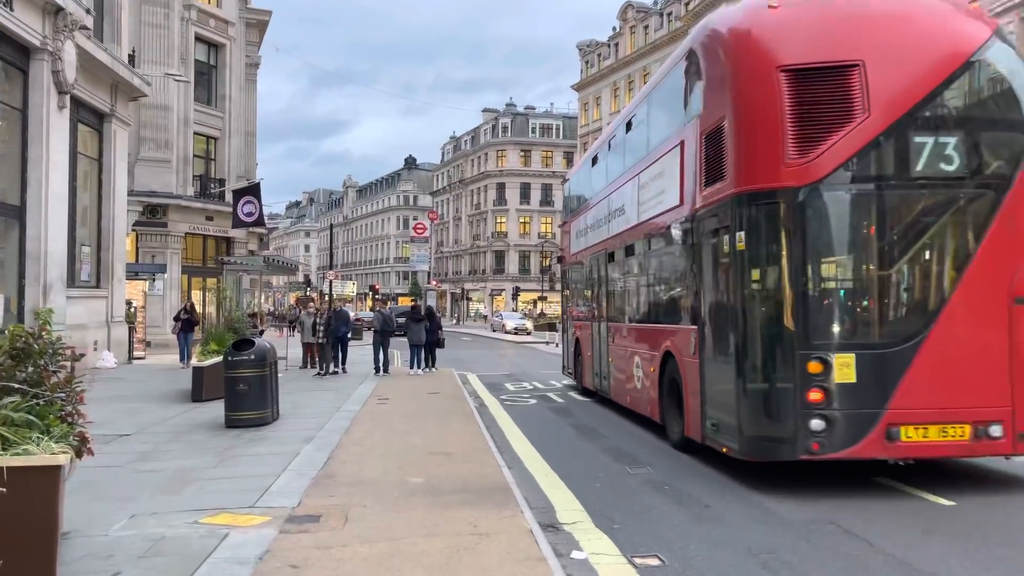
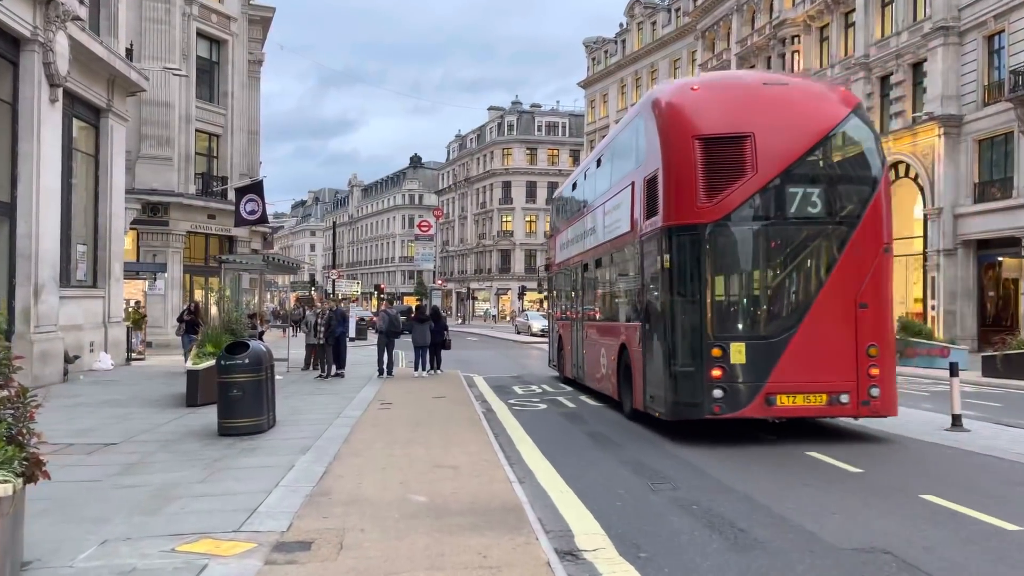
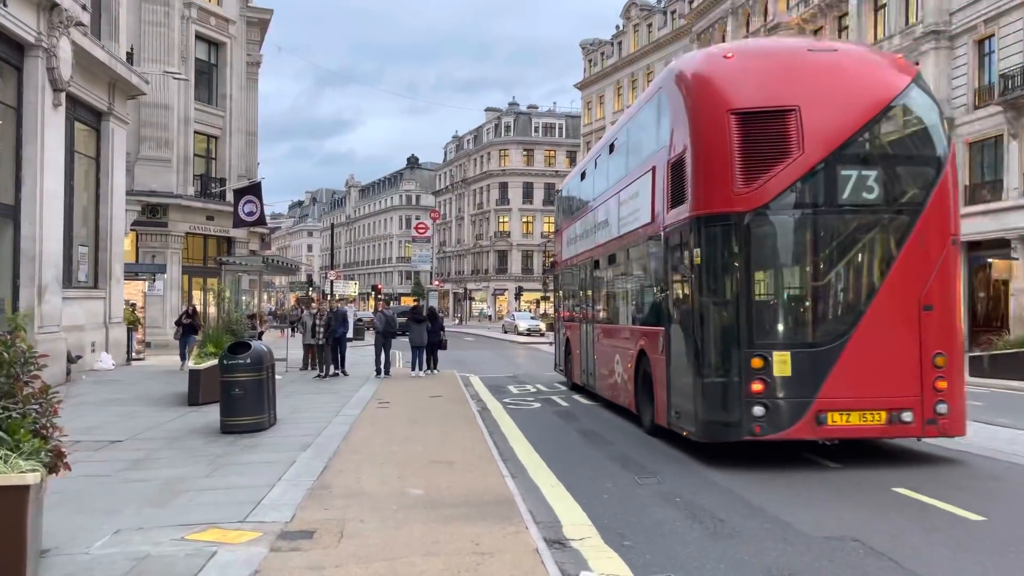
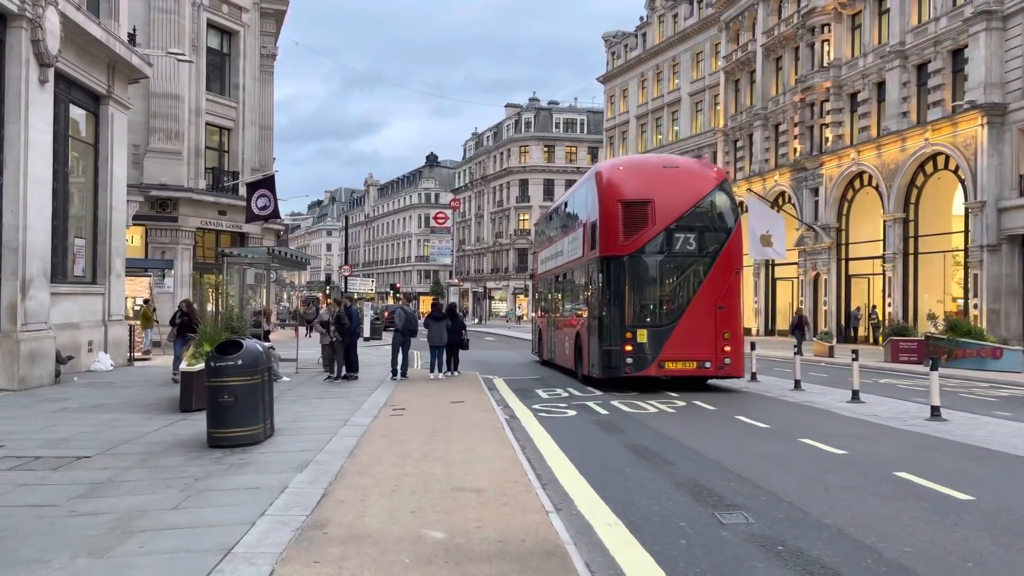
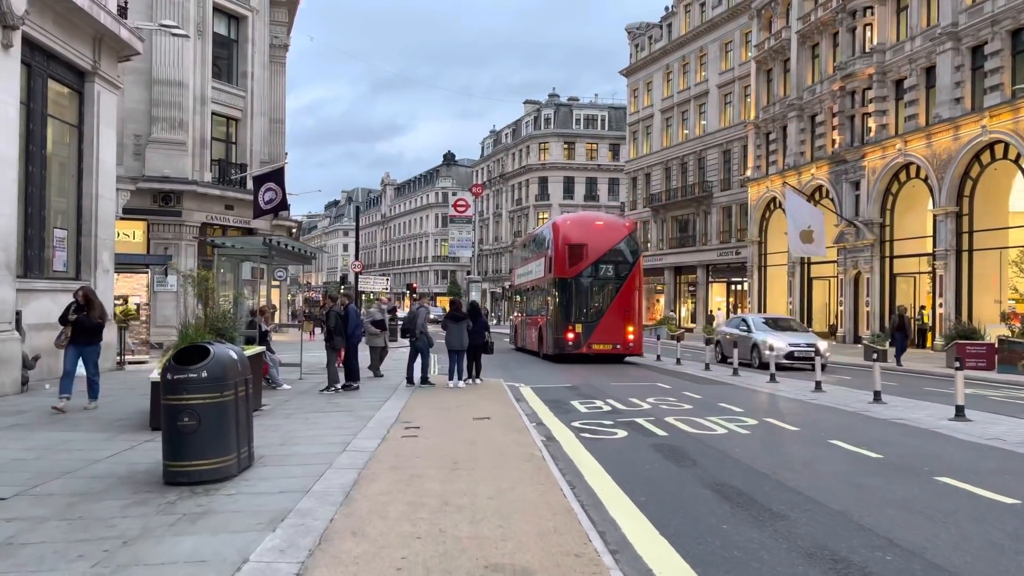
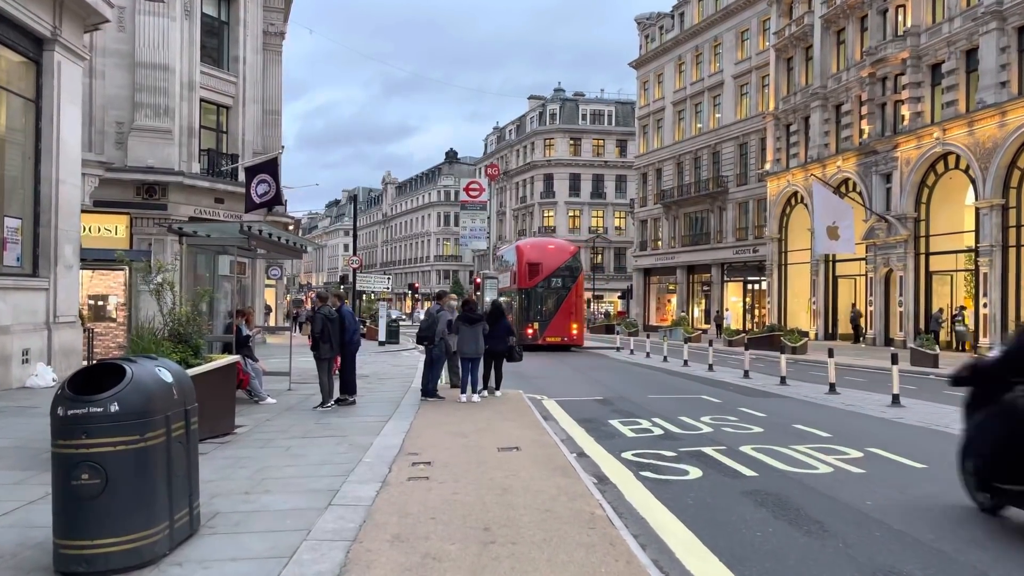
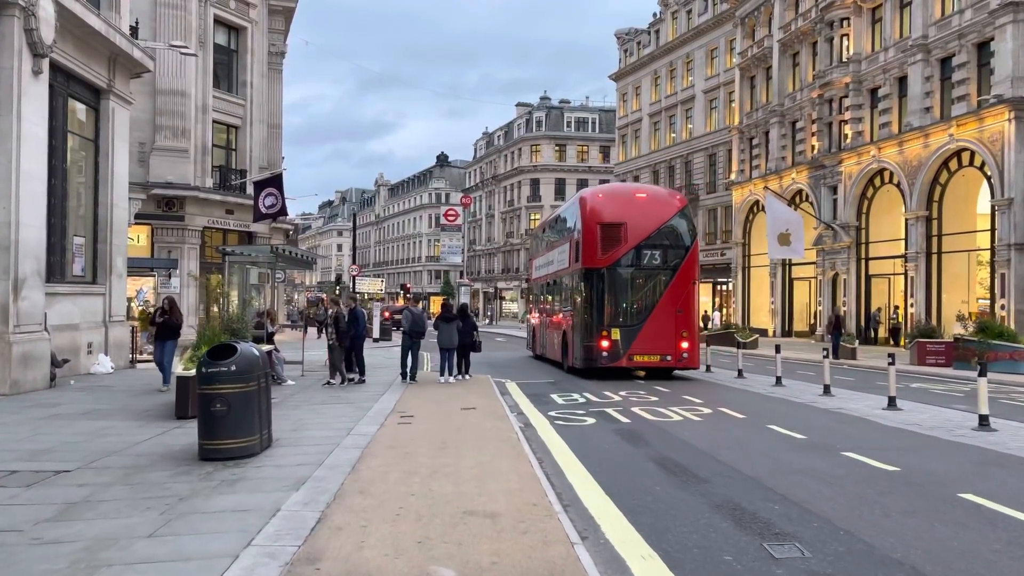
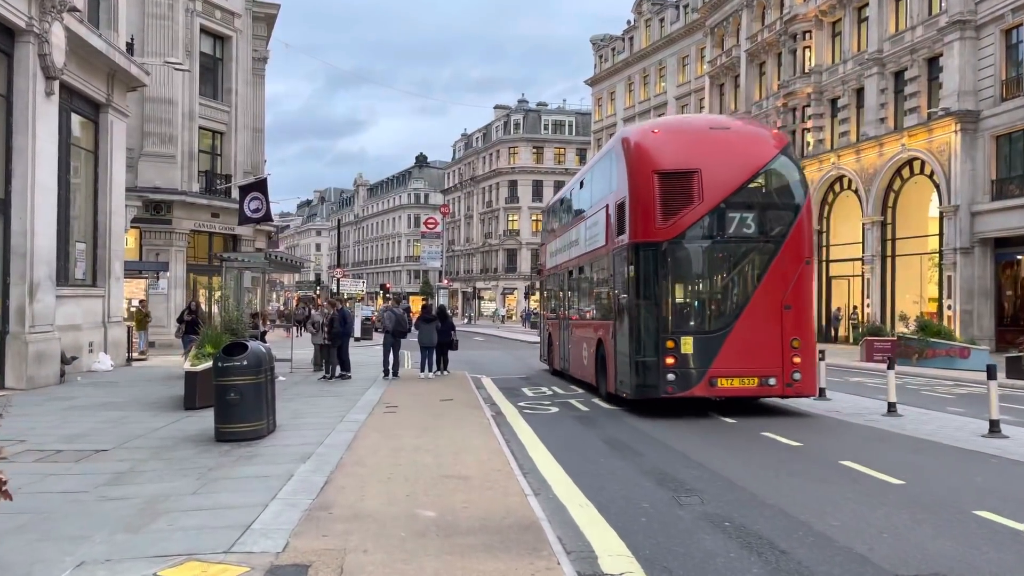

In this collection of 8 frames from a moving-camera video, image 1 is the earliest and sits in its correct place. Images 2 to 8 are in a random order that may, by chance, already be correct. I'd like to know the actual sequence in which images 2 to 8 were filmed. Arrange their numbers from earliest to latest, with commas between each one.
3, 2, 8, 4, 7, 5, 6
